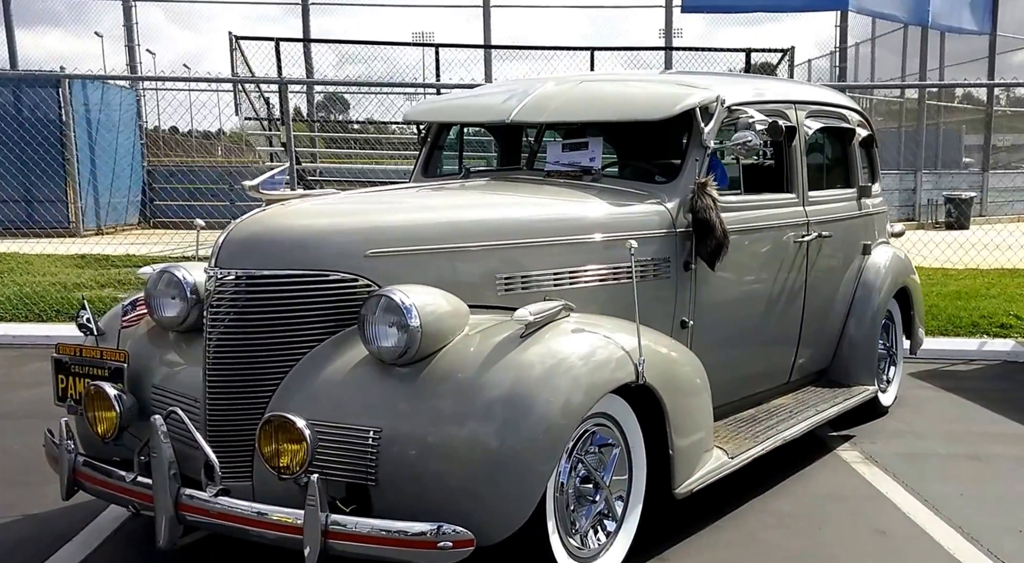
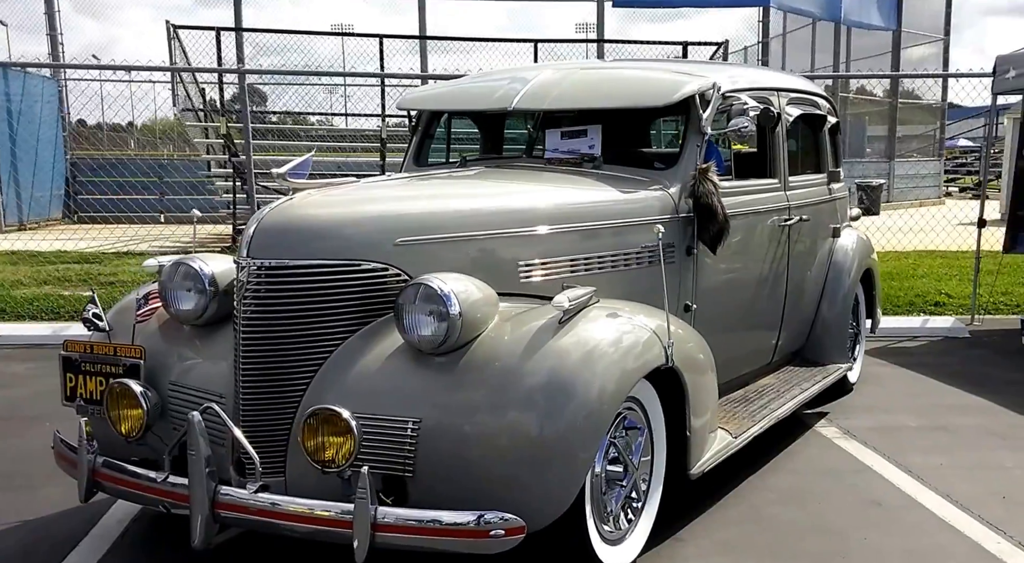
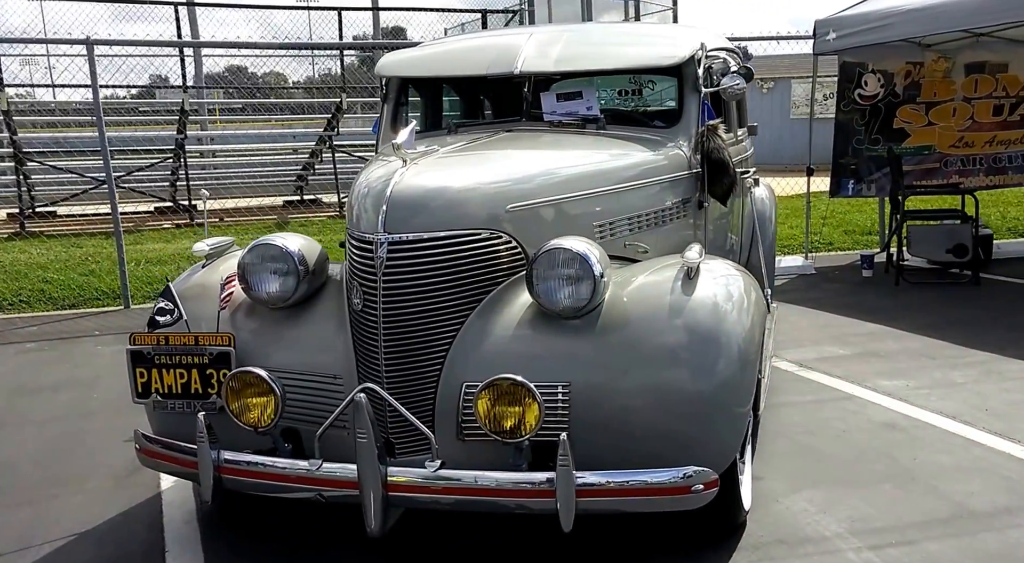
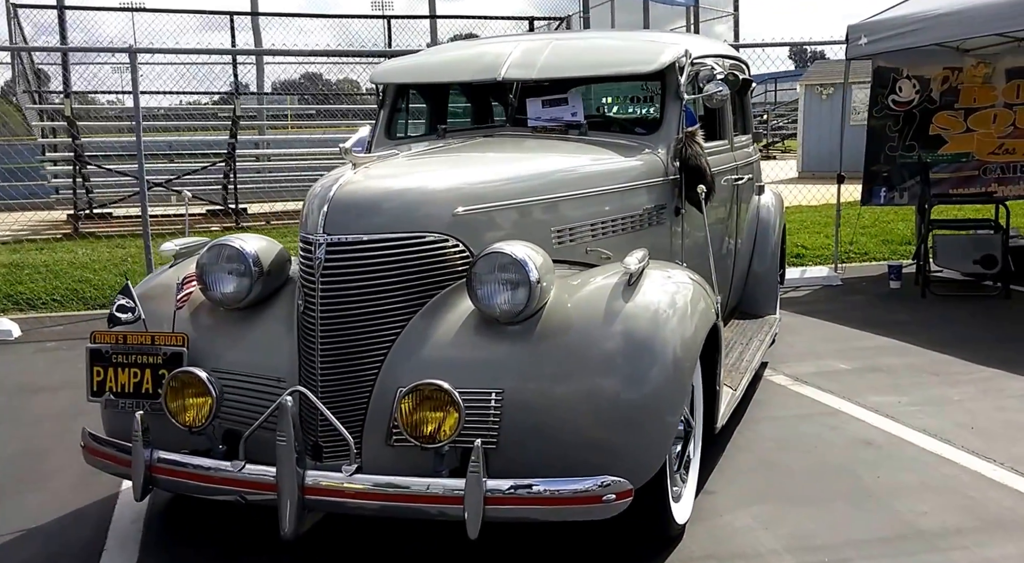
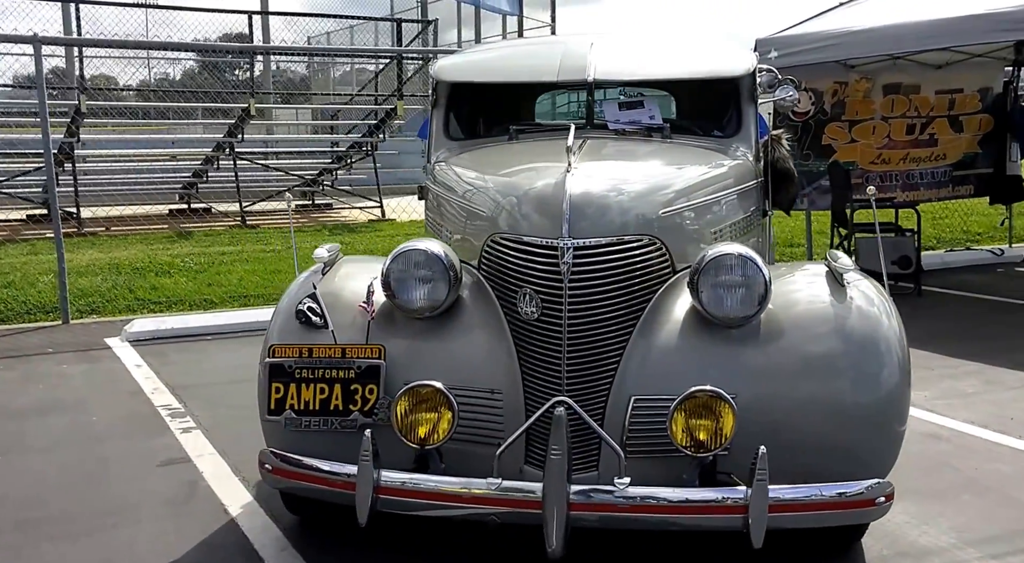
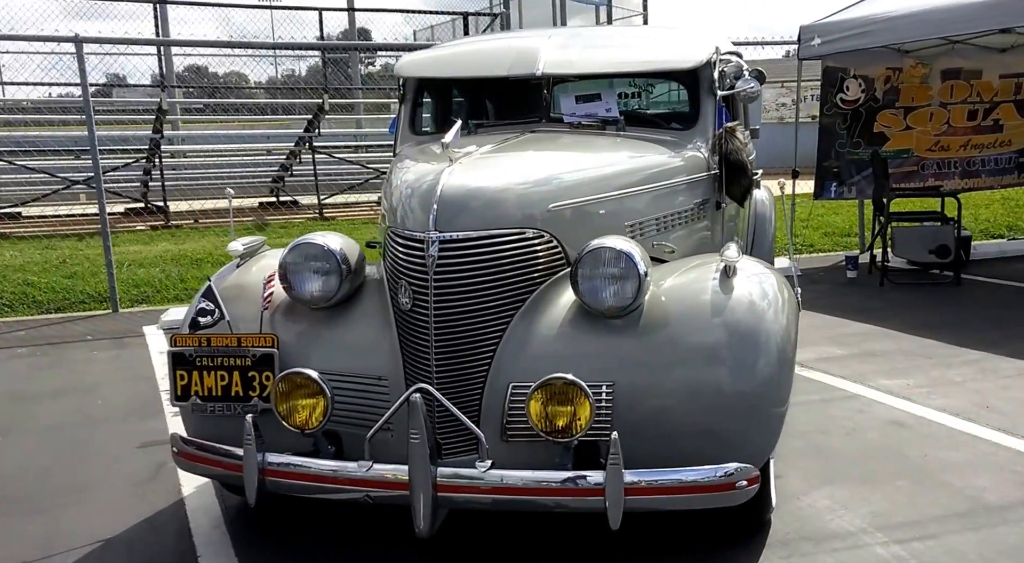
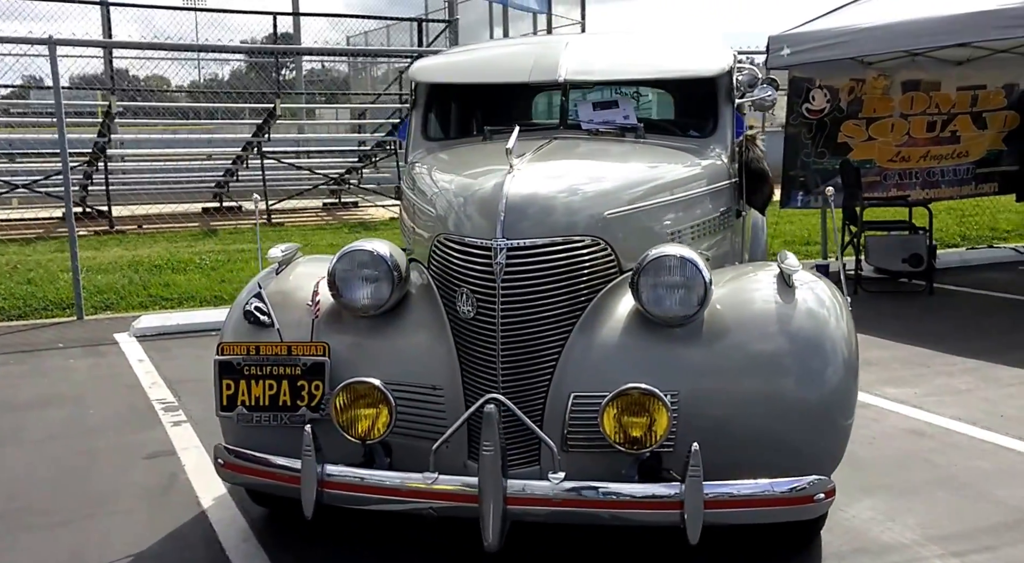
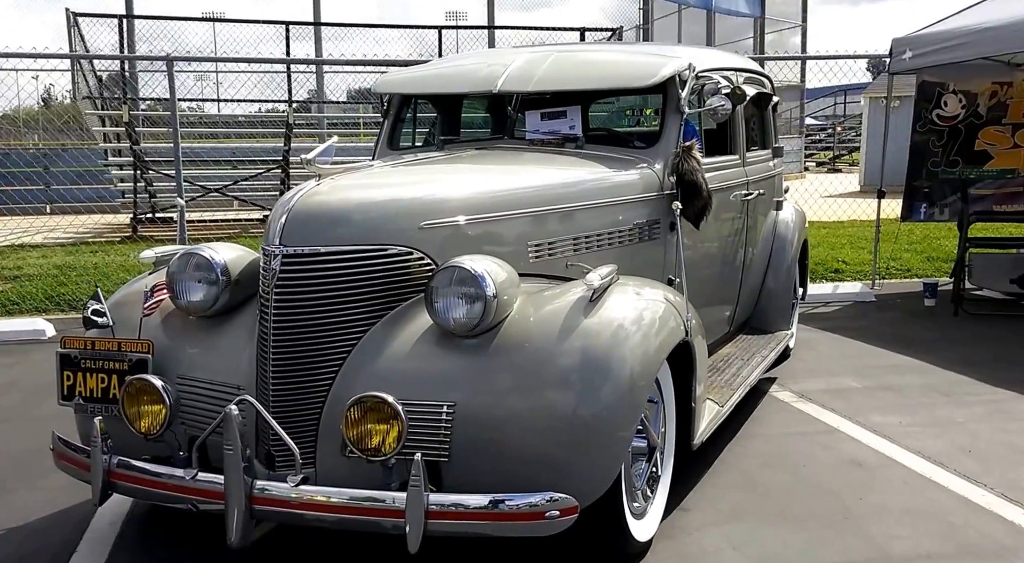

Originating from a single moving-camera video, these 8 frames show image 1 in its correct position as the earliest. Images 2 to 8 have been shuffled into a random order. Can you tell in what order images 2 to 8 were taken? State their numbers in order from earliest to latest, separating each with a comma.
2, 8, 4, 3, 6, 7, 5
